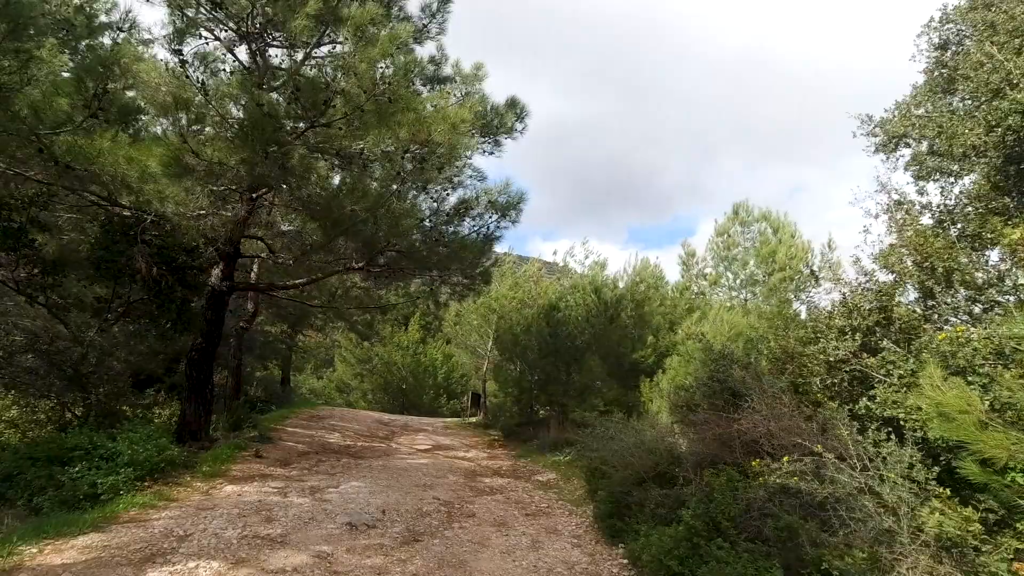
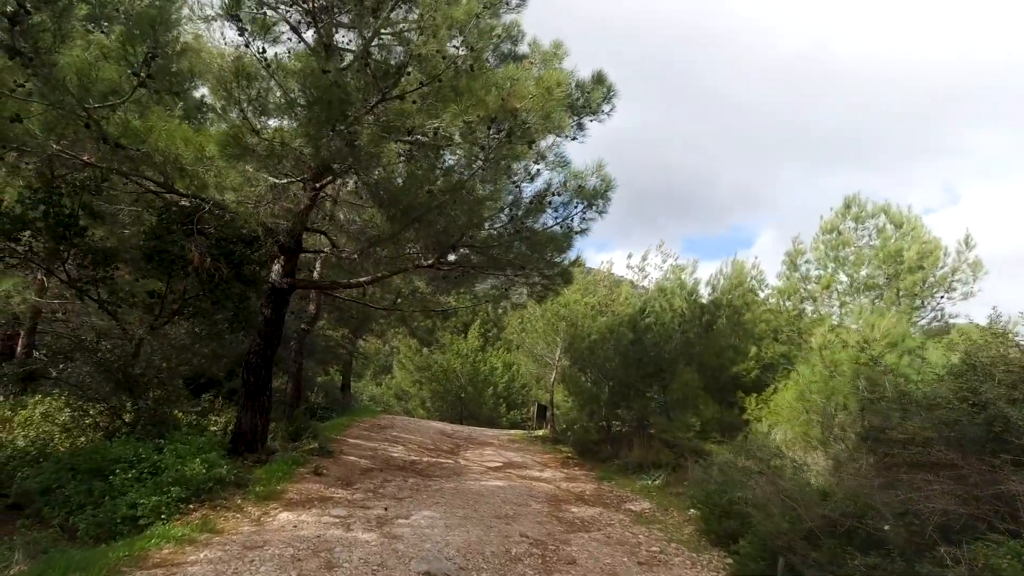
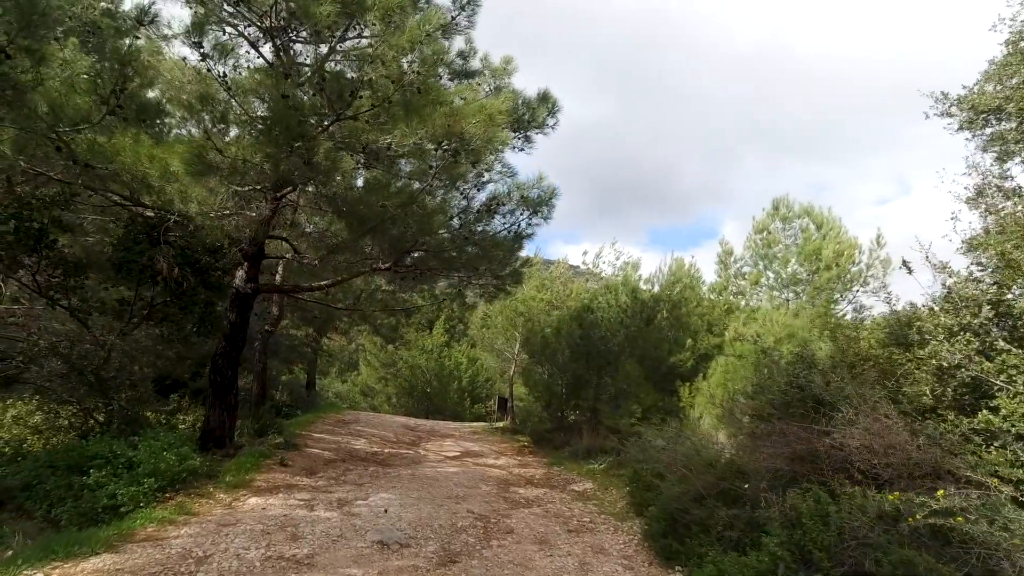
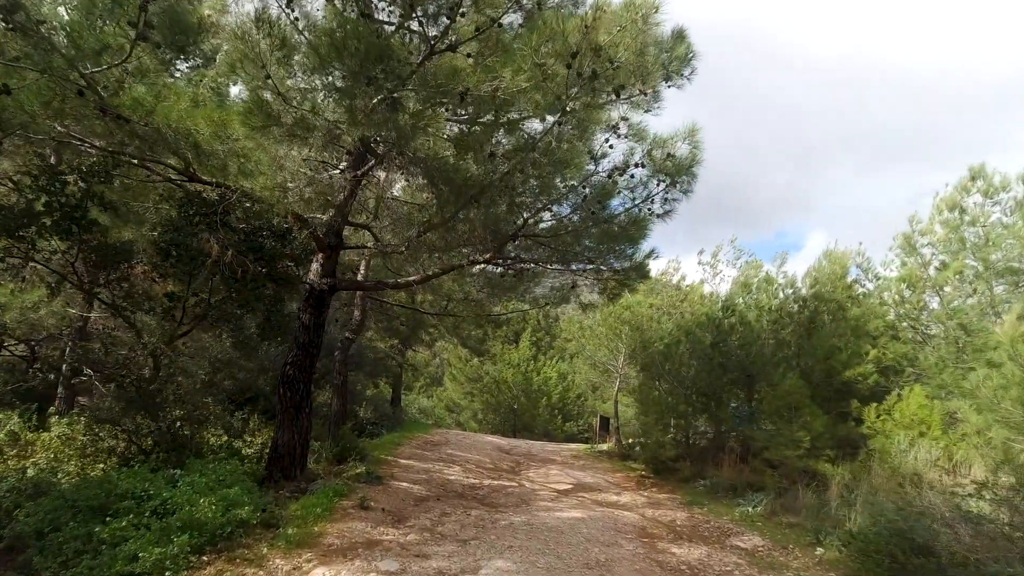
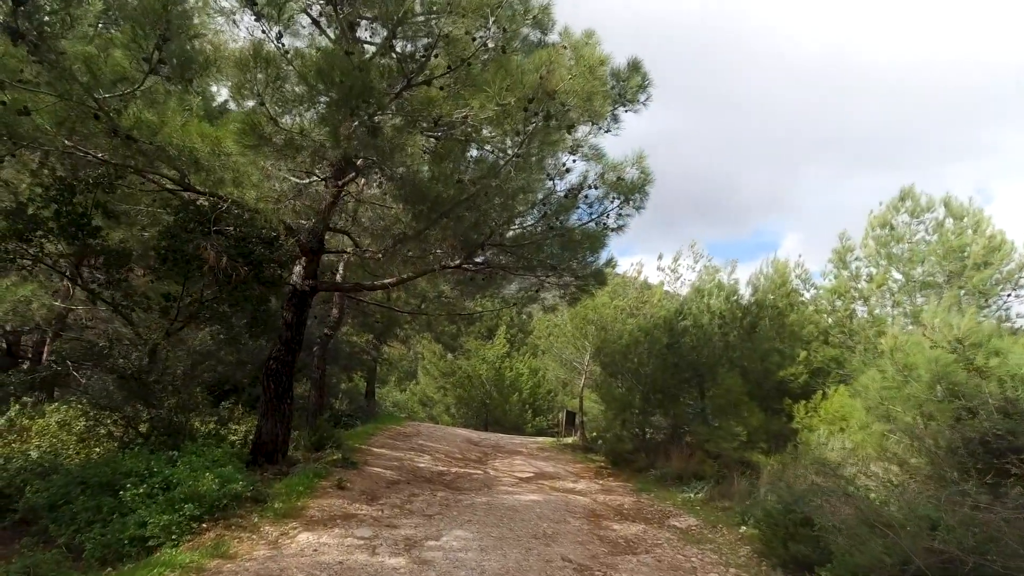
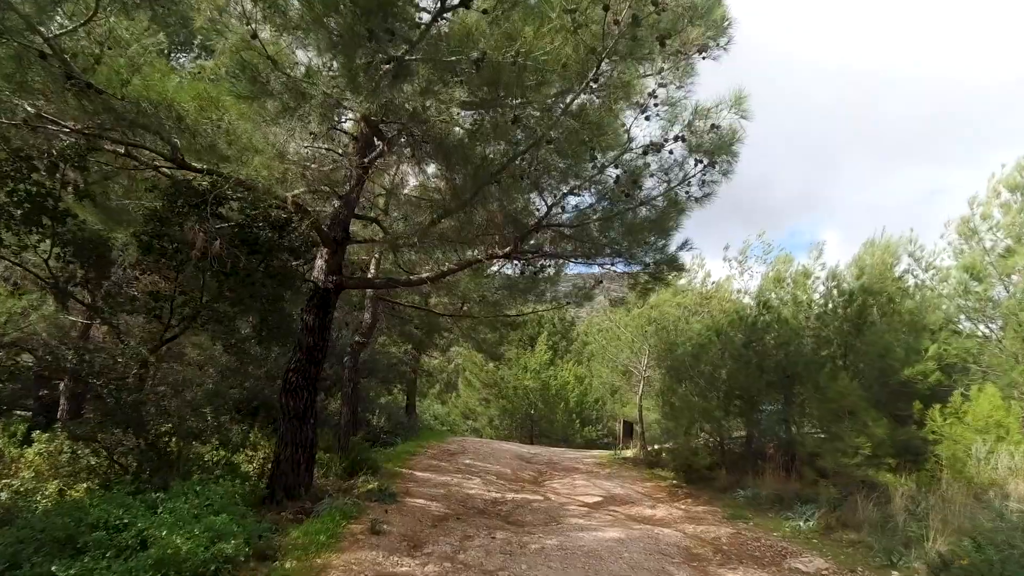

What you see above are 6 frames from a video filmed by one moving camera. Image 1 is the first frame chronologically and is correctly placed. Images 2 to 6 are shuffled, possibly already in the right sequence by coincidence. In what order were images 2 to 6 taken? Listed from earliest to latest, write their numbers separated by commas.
3, 2, 5, 4, 6
